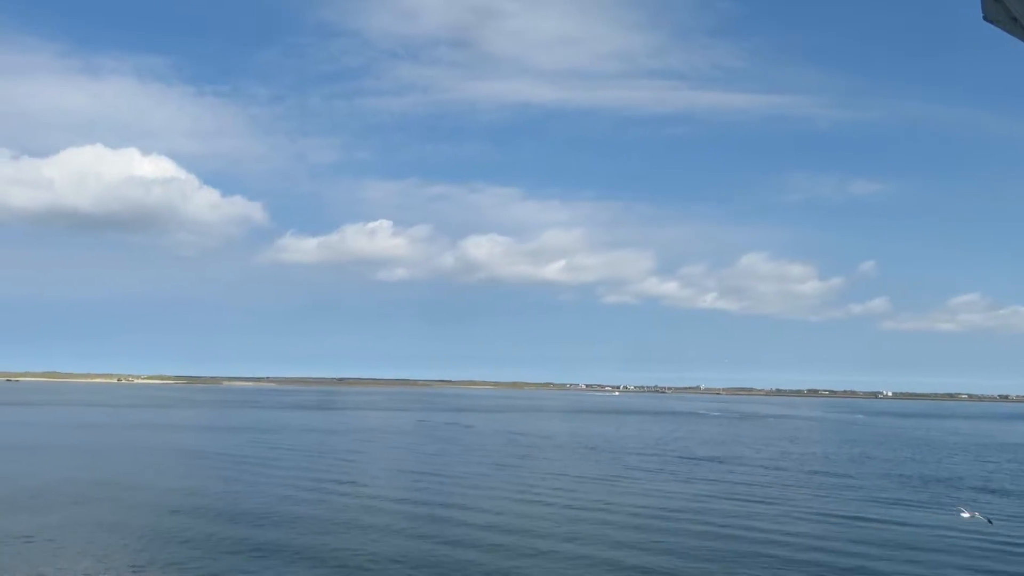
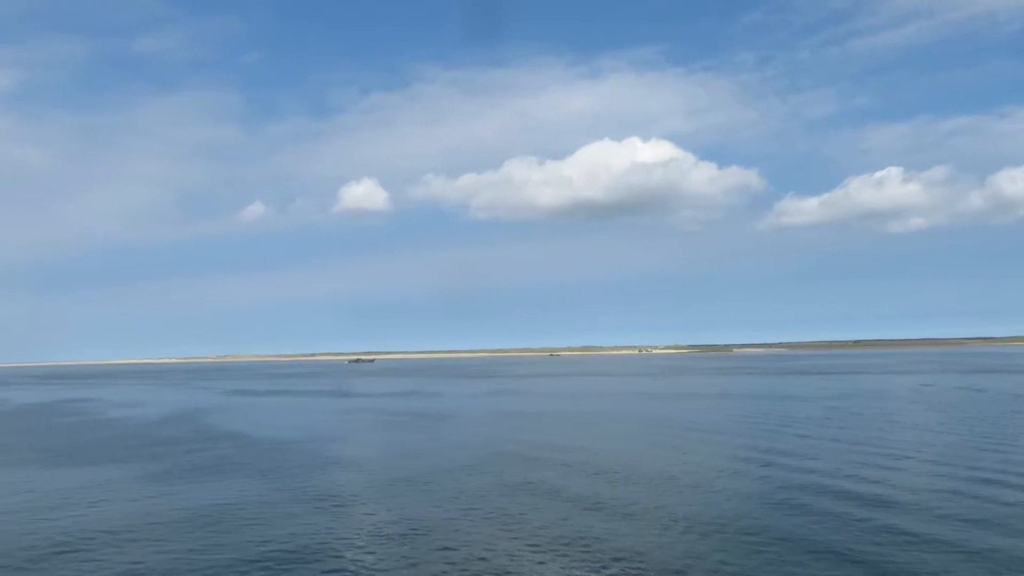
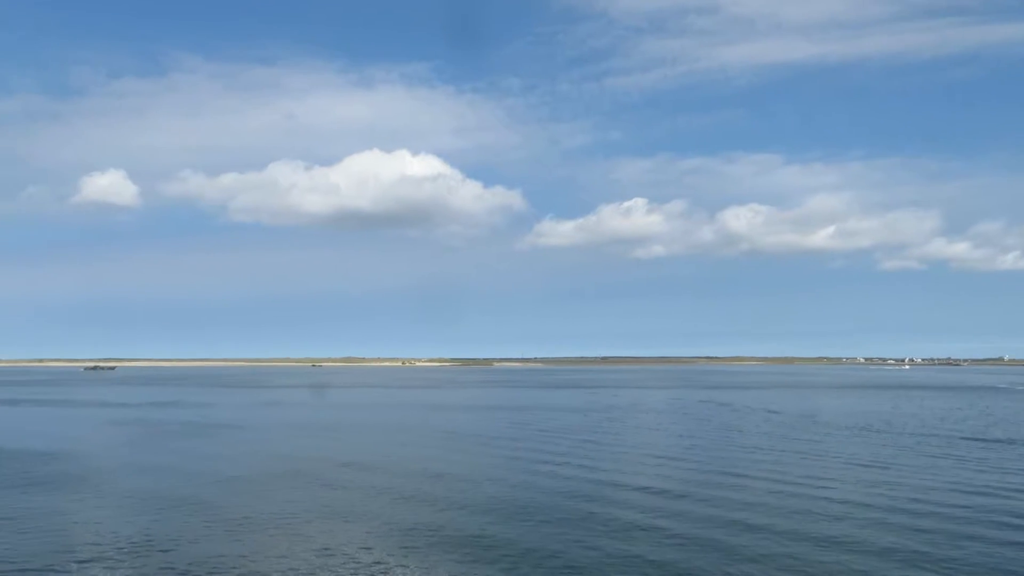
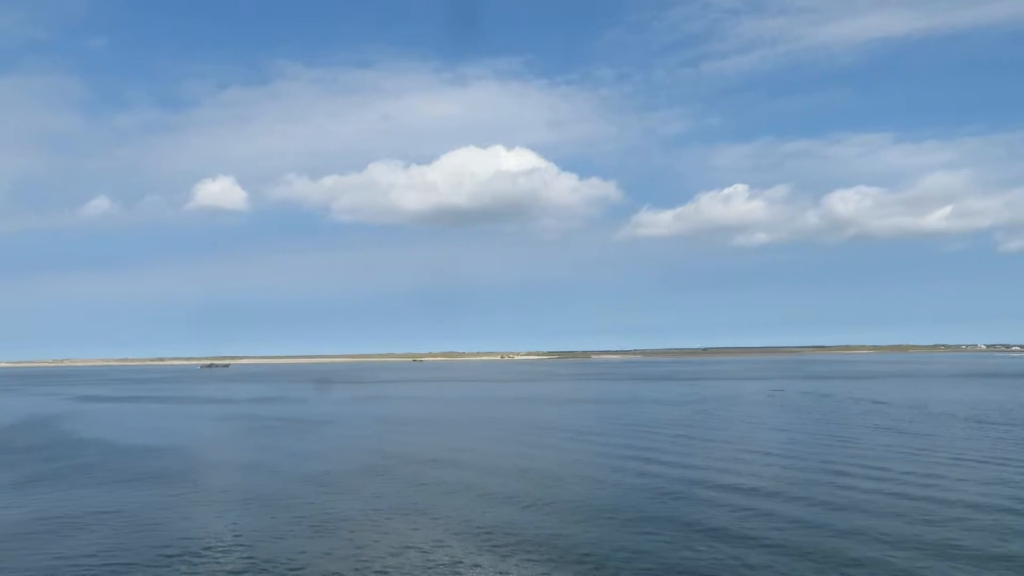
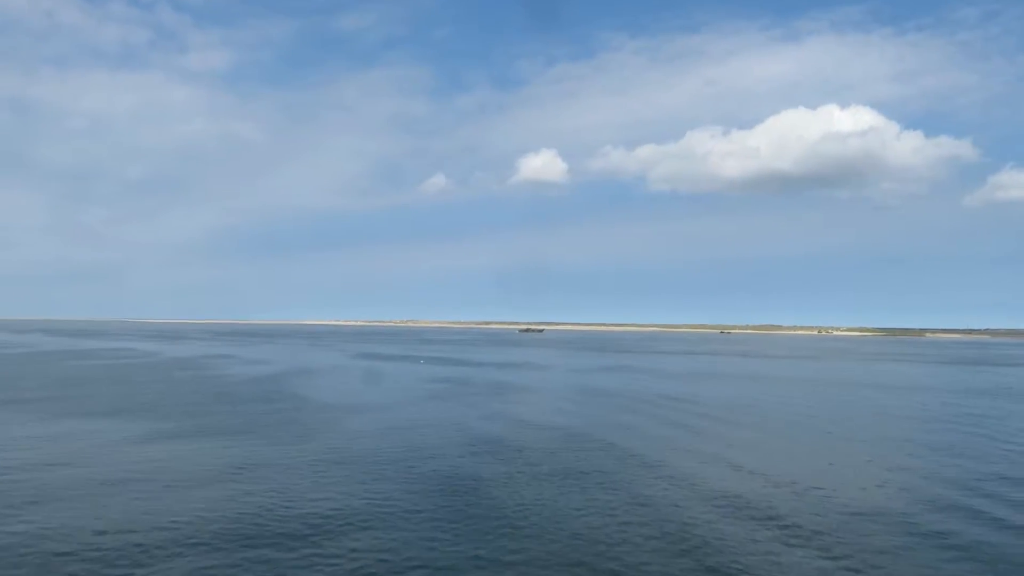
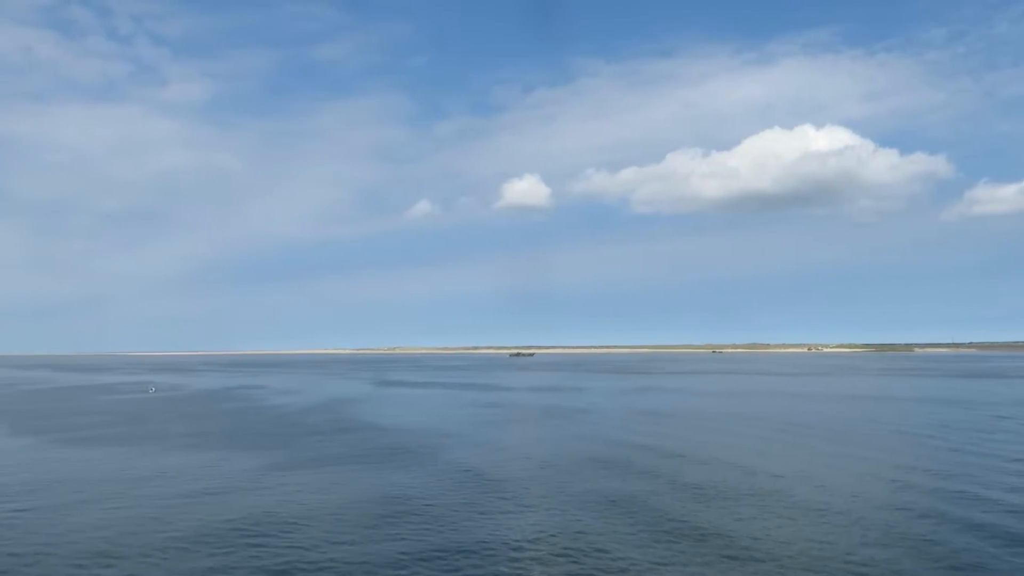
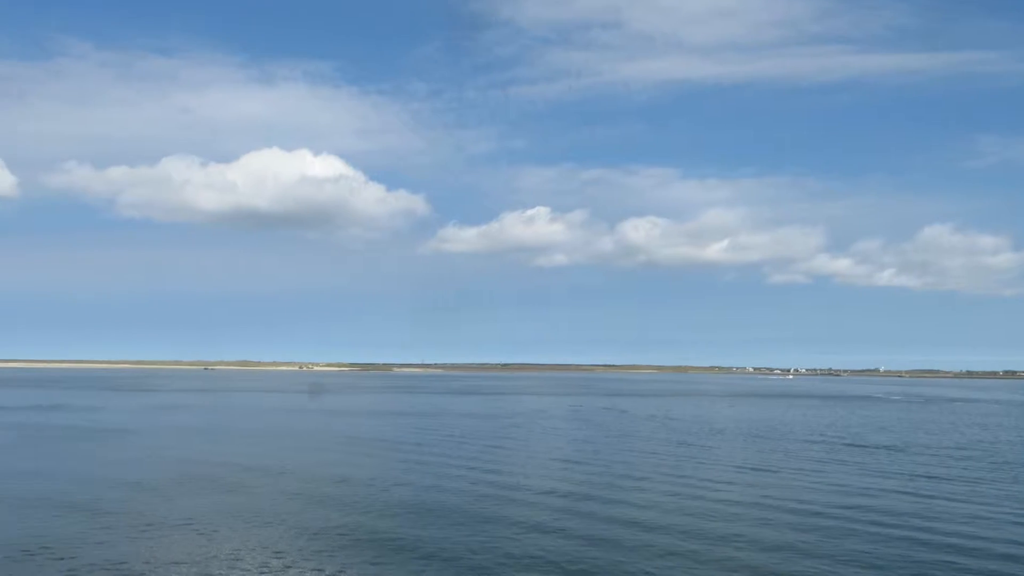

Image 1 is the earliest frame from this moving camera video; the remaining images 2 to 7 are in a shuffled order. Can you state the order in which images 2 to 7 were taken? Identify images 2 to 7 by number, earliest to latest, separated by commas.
7, 3, 4, 2, 6, 5
